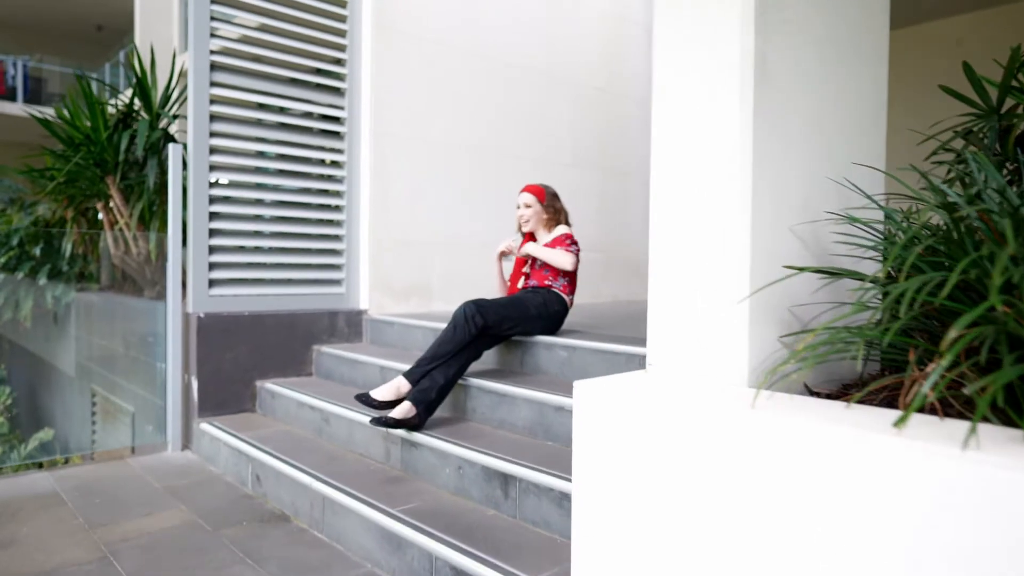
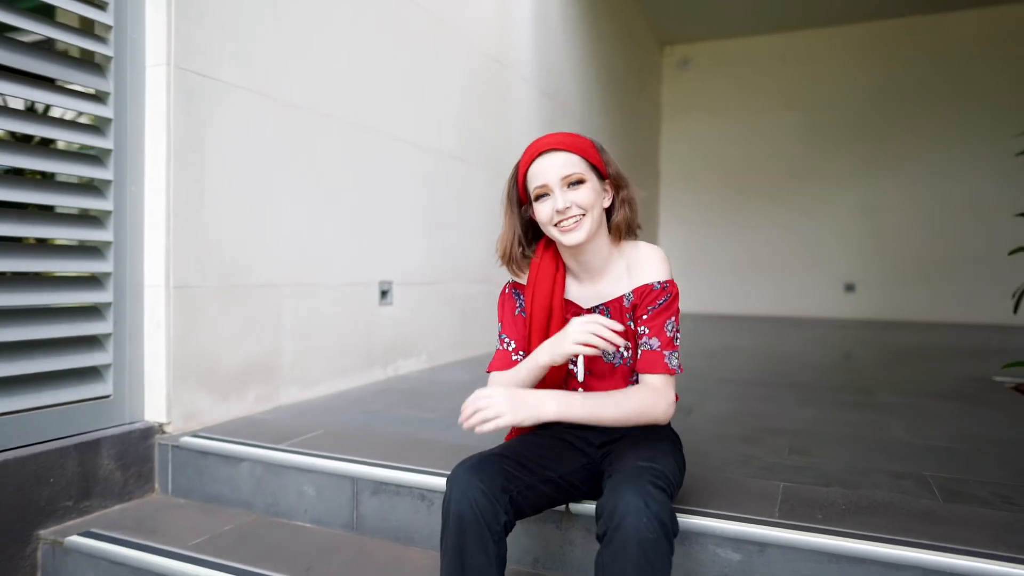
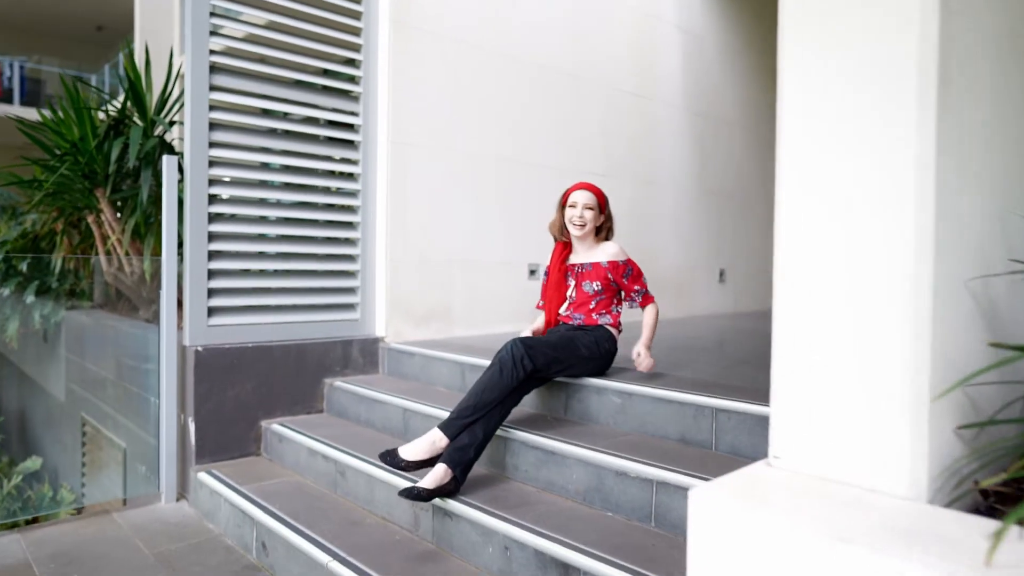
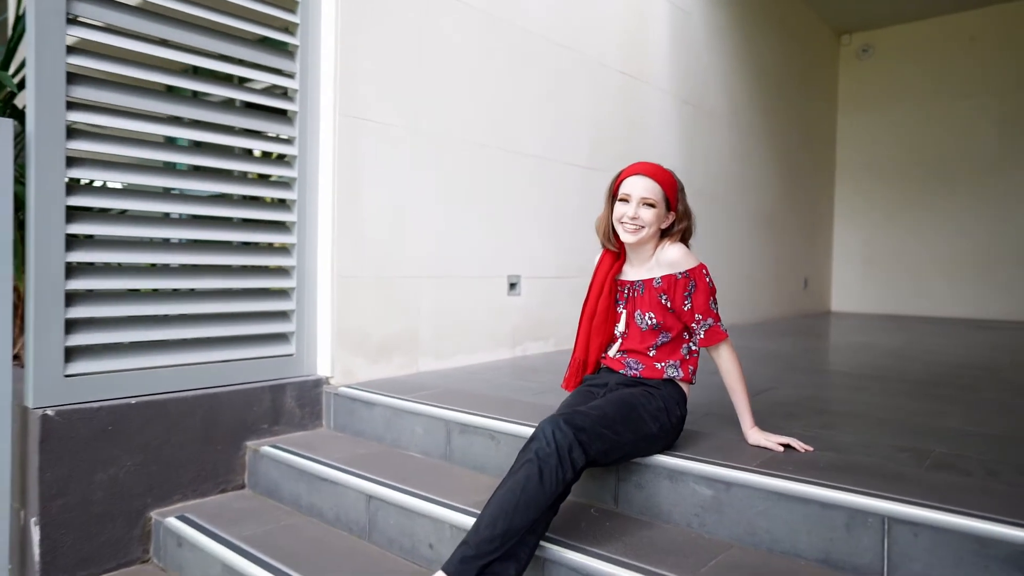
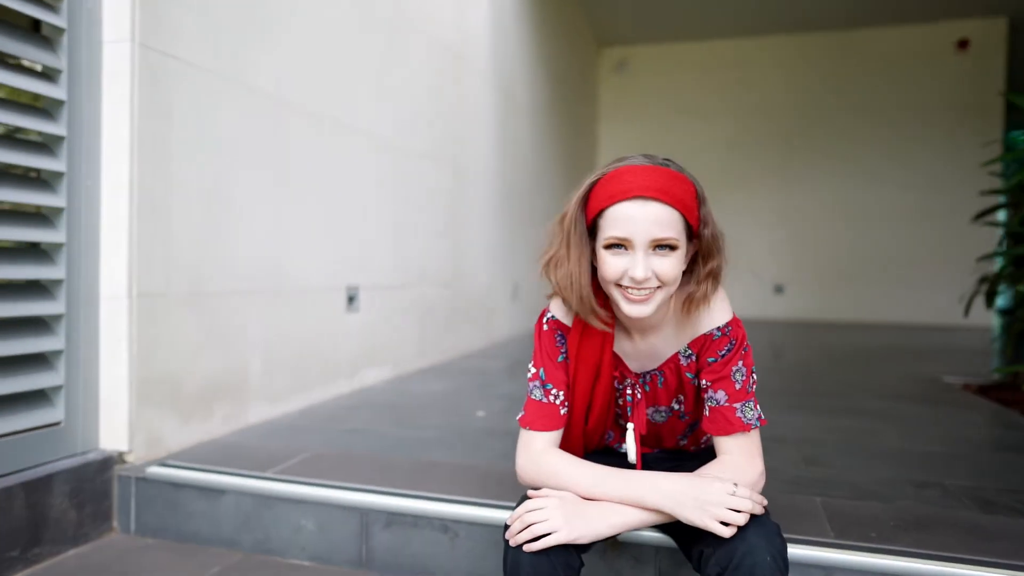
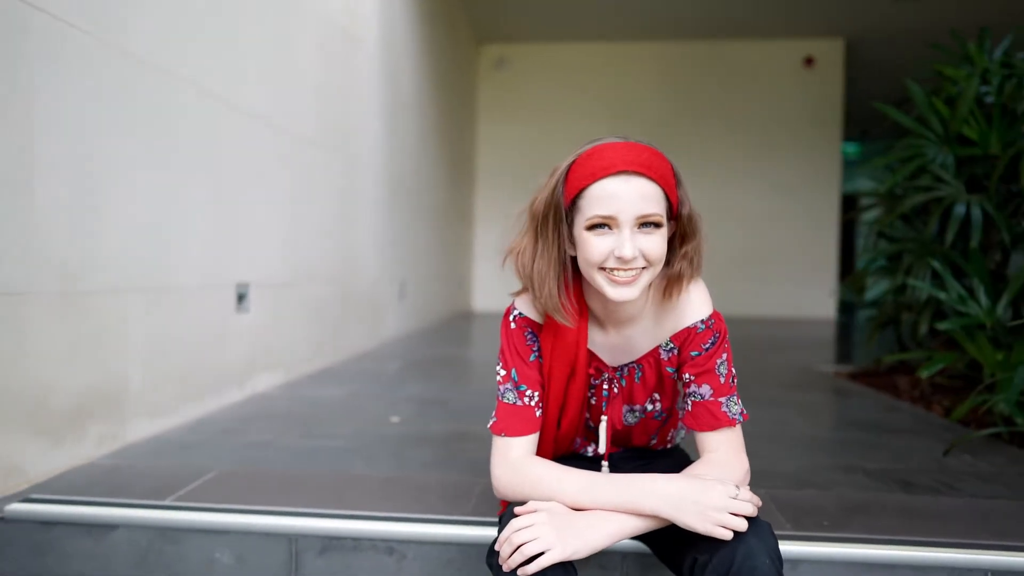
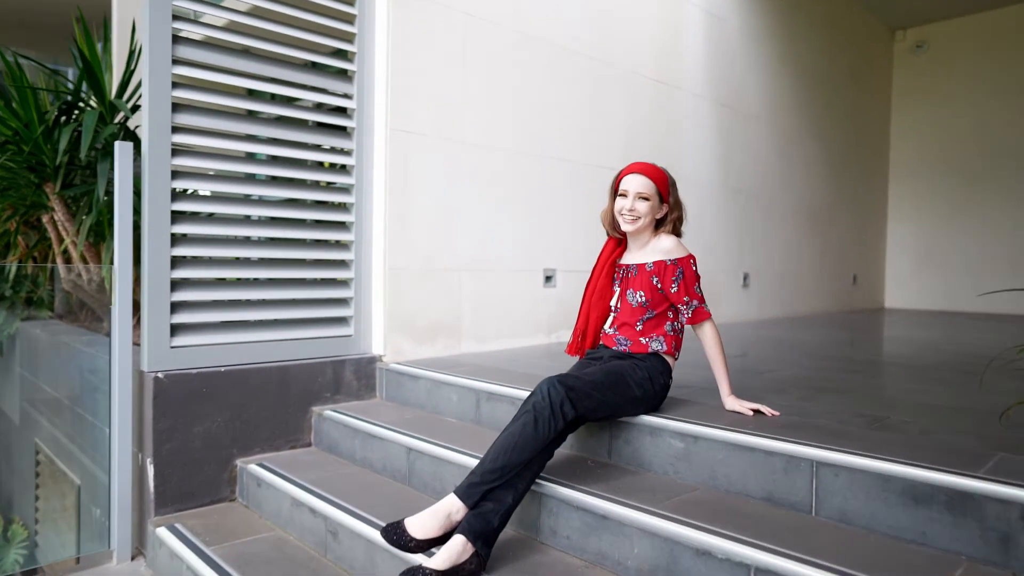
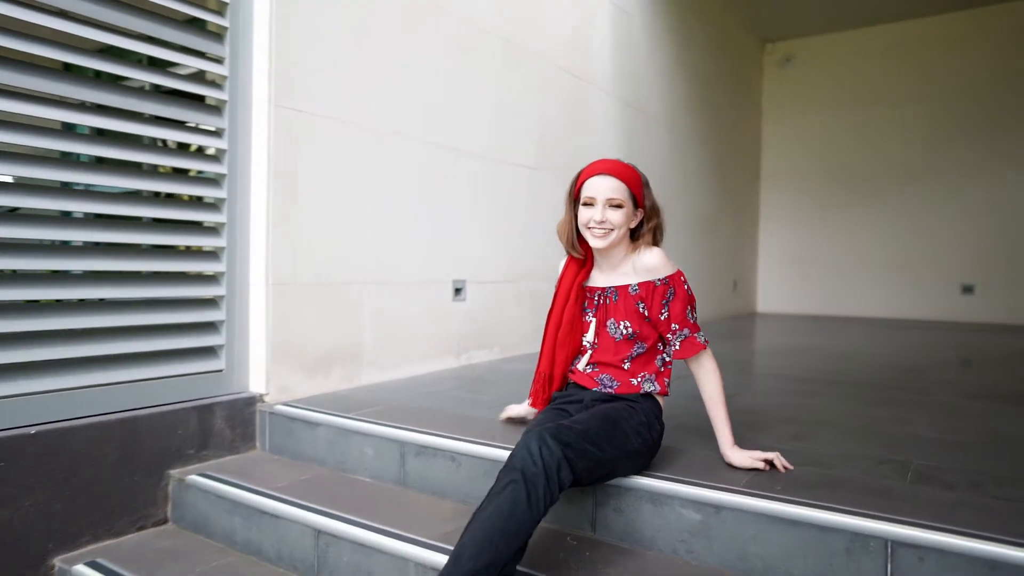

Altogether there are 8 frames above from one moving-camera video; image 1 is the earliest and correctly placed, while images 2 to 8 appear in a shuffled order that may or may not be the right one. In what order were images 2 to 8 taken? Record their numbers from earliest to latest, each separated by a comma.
3, 7, 4, 8, 2, 5, 6
